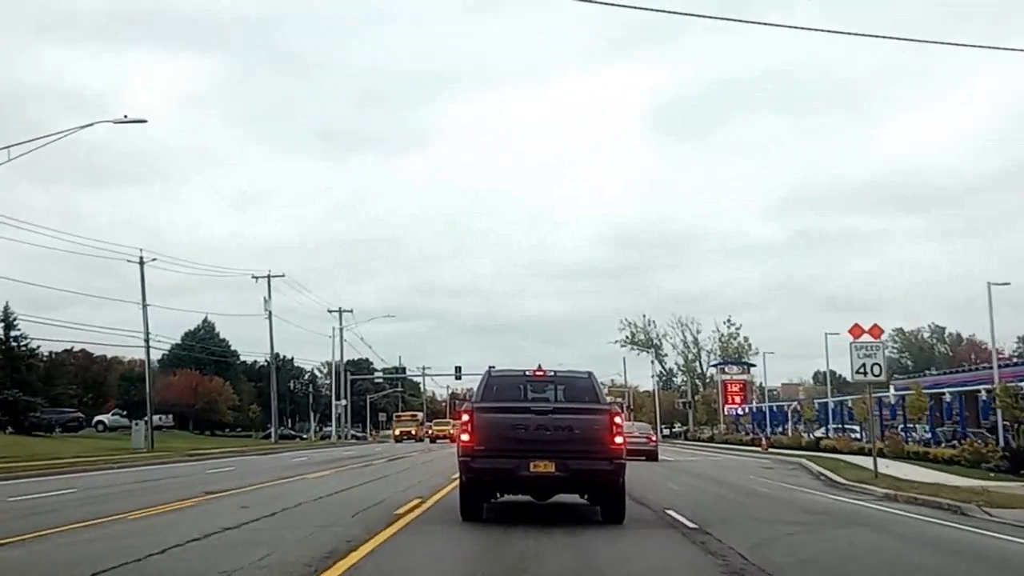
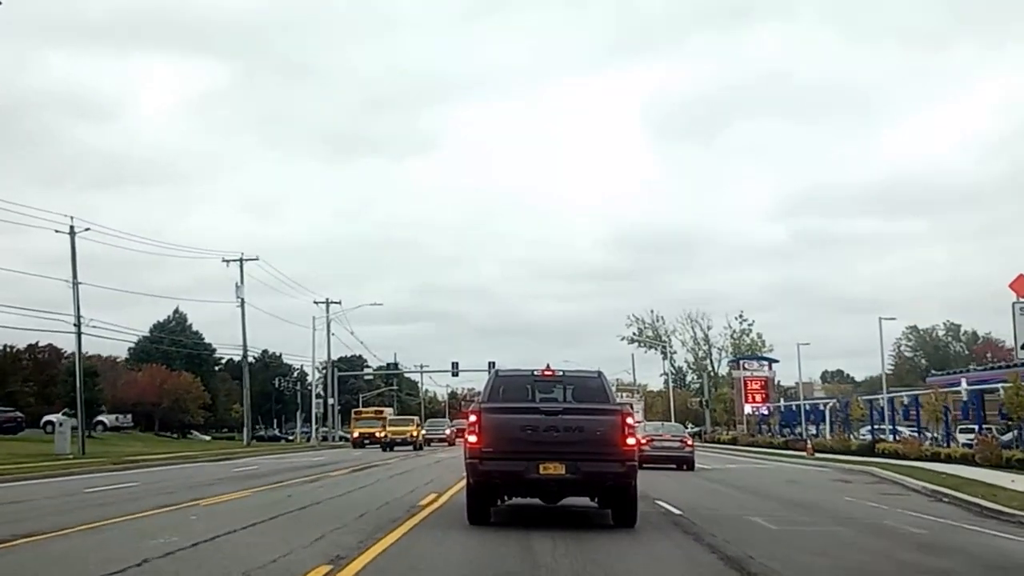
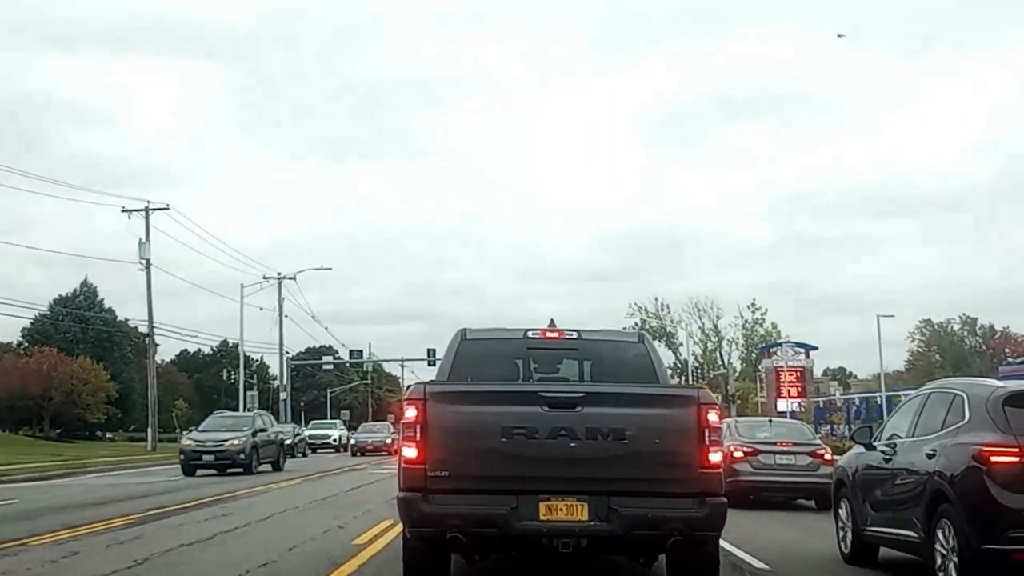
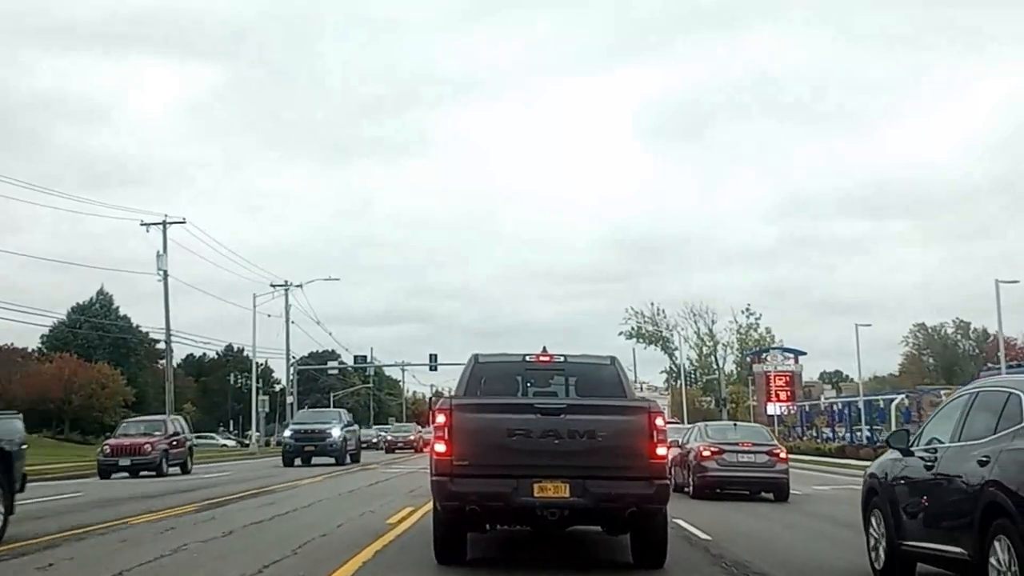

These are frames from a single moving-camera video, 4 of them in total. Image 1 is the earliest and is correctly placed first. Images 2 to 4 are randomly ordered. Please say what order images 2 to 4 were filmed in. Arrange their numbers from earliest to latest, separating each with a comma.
2, 4, 3
